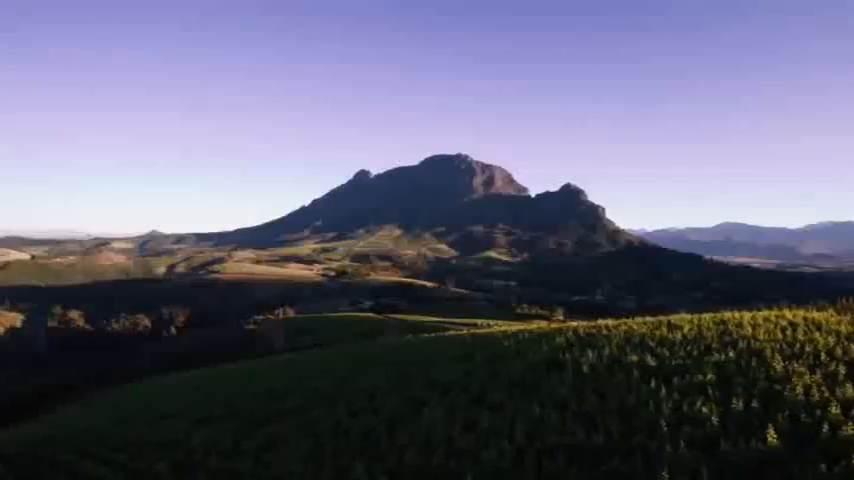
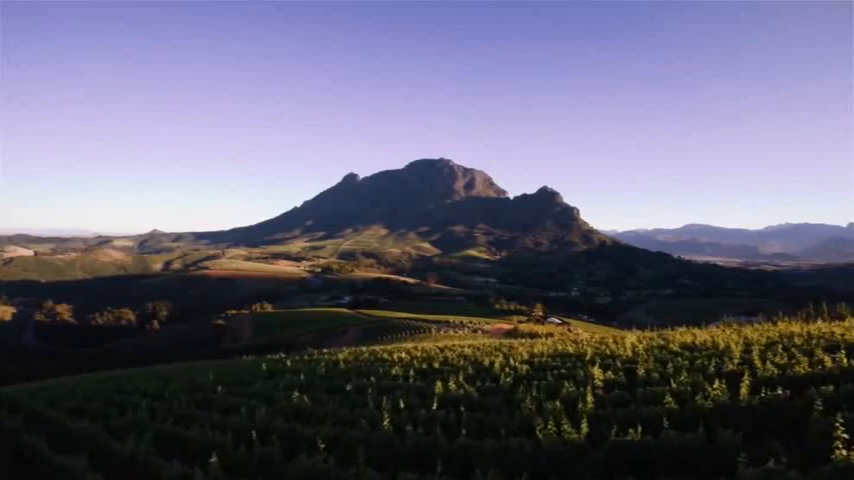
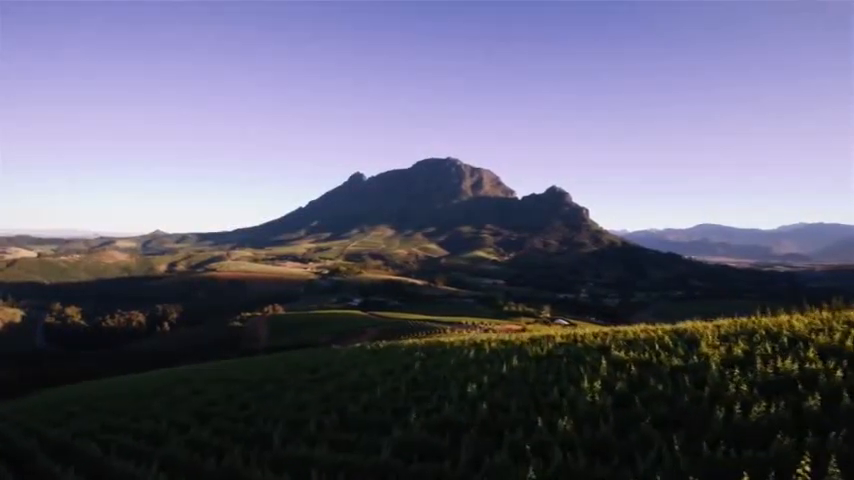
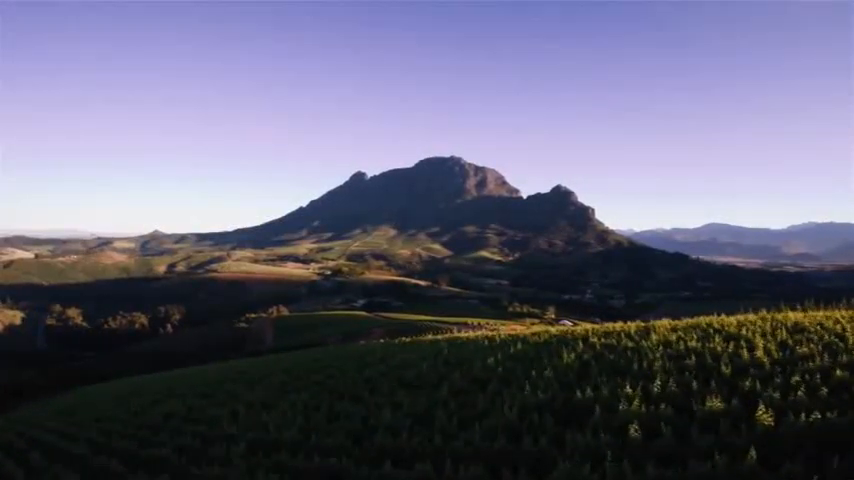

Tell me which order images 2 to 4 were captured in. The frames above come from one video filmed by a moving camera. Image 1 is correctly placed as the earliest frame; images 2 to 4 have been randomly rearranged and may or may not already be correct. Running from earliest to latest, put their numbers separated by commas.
4, 3, 2
